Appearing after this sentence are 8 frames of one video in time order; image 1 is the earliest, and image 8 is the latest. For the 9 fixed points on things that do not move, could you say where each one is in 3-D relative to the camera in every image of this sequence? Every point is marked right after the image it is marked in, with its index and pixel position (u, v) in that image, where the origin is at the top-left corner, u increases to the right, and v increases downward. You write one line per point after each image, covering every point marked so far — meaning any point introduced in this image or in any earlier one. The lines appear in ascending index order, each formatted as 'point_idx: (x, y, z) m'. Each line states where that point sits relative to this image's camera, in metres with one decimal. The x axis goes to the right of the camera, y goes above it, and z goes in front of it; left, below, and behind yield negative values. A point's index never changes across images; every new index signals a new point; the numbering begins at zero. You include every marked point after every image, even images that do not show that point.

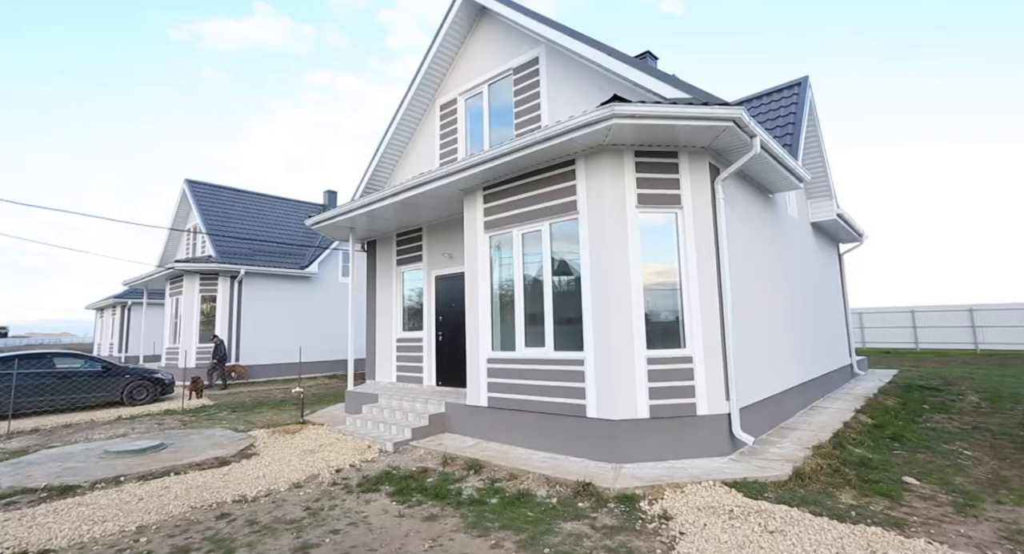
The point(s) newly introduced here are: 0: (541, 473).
0: (+0.3, -2.1, +5.0) m
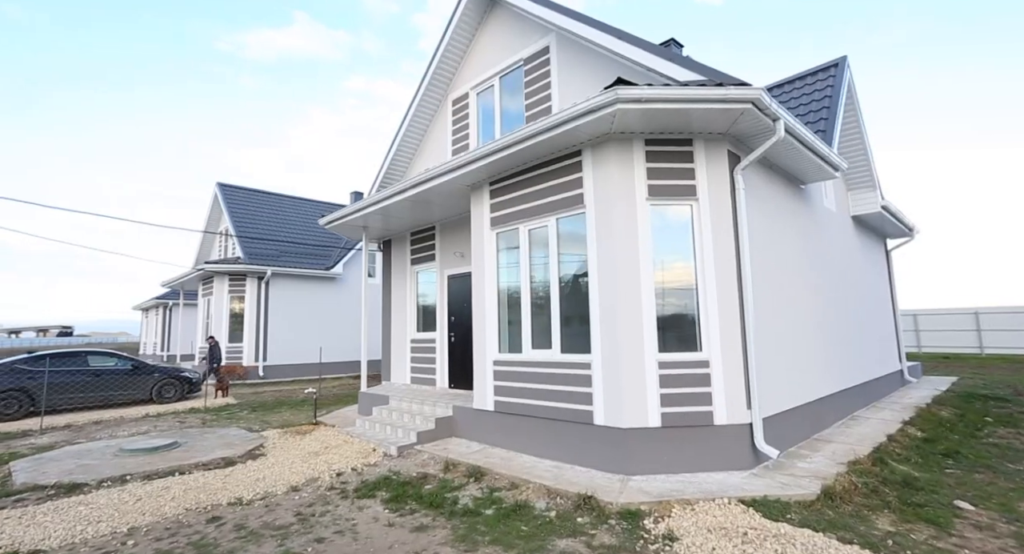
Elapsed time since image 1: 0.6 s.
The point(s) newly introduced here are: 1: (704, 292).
0: (+0.3, -2.0, +4.7) m
1: (+2.0, -0.2, +5.0) m
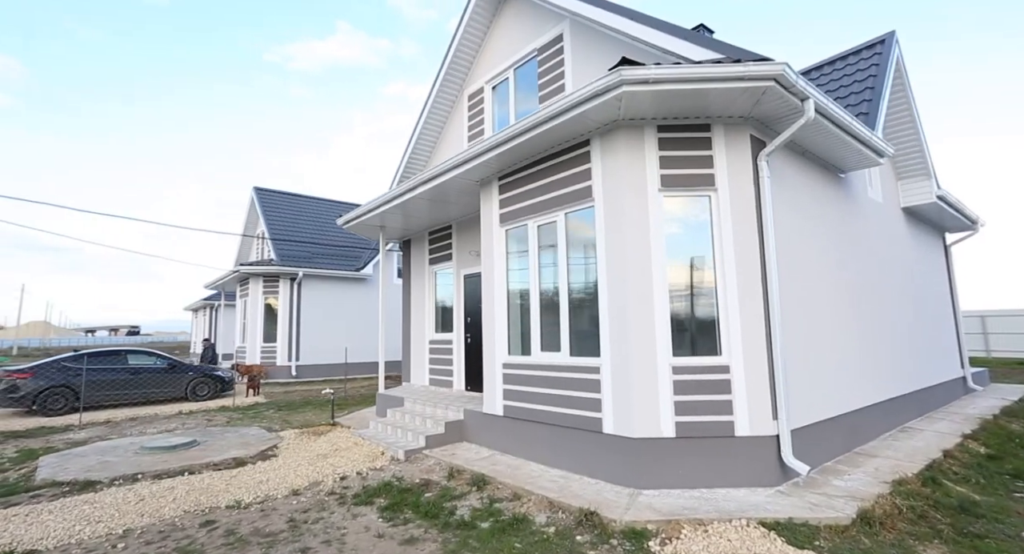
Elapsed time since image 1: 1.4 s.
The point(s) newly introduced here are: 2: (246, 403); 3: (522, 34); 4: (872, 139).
0: (+0.3, -2.0, +4.4) m
1: (+2.1, -0.1, +4.6) m
2: (-6.3, -3.0, +11.2) m
3: (+0.2, +3.9, +7.7) m
4: (+4.1, +1.6, +5.4) m
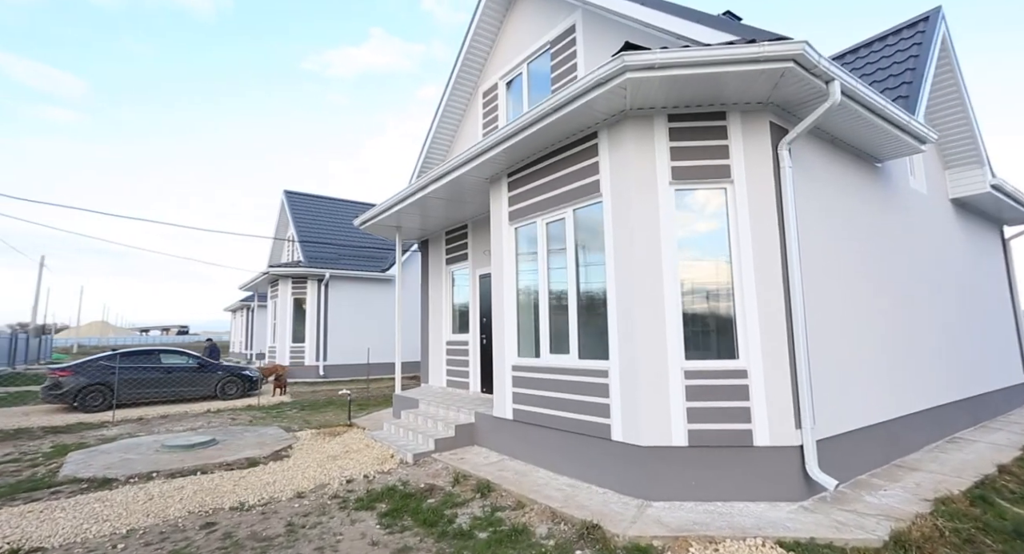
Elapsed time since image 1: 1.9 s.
0: (+0.3, -2.0, +4.2) m
1: (+2.1, -0.1, +4.3) m
2: (-5.8, -3.0, +11.4) m
3: (+0.4, +3.9, +7.5) m
4: (+4.2, +1.6, +5.0) m
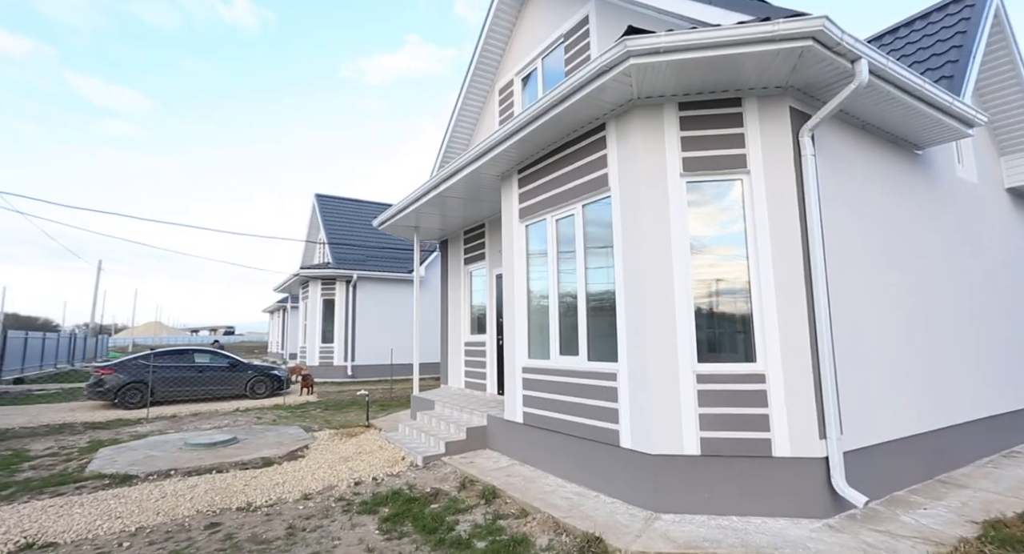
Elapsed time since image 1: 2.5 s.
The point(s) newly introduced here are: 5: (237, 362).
0: (+0.3, -2.0, +4.0) m
1: (+2.1, -0.1, +4.0) m
2: (-5.2, -3.0, +11.6) m
3: (+0.6, +3.9, +7.3) m
4: (+4.2, +1.6, +4.5) m
5: (-7.2, -2.2, +12.4) m
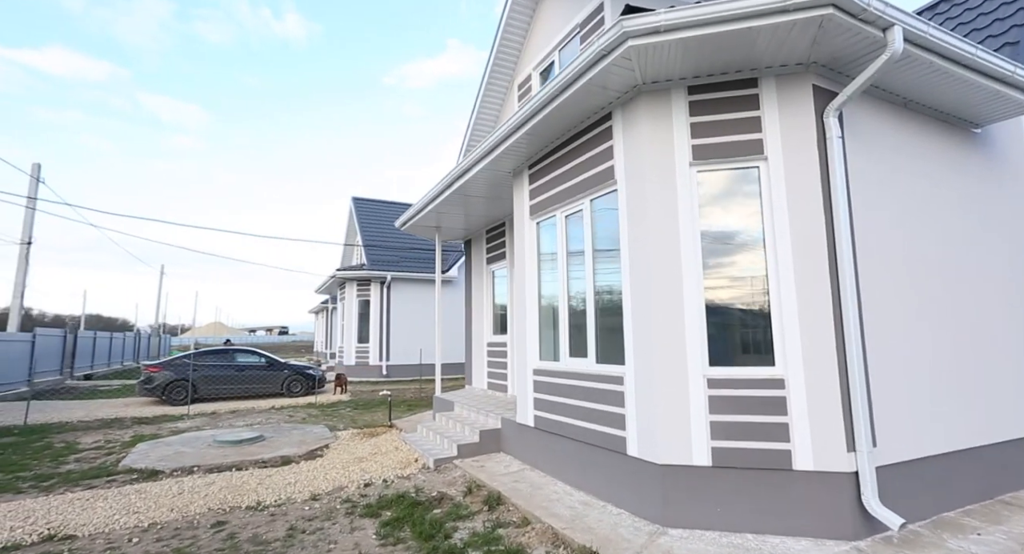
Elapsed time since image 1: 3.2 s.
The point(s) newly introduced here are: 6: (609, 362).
0: (+0.3, -2.0, +3.8) m
1: (+2.0, -0.1, +3.6) m
2: (-4.5, -3.1, +11.9) m
3: (+0.8, +4.0, +7.0) m
4: (+4.2, +1.7, +4.0) m
5: (-6.5, -2.3, +12.8) m
6: (+0.9, -0.8, +4.4) m
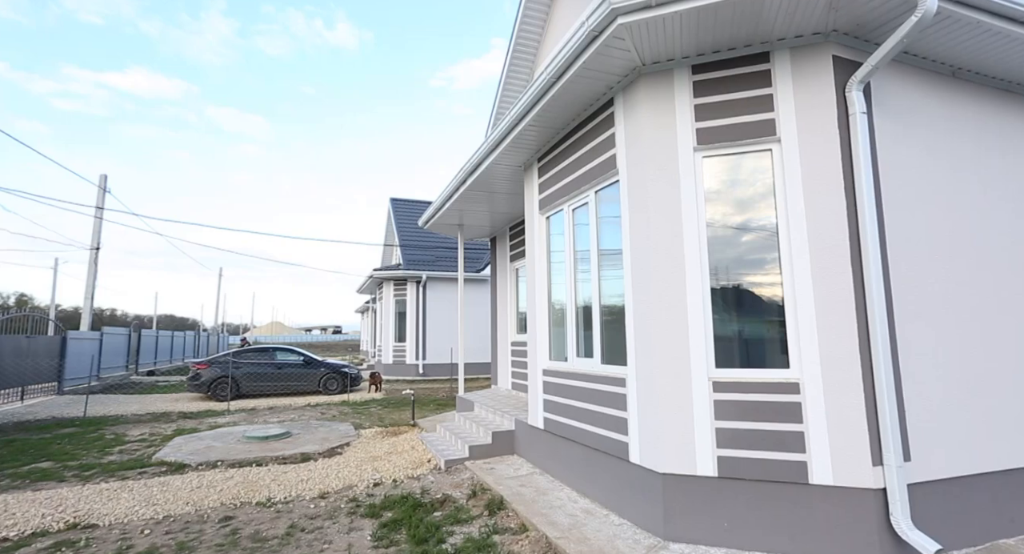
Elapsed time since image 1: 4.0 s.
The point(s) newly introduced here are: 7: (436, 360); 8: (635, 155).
0: (+0.3, -1.9, +3.6) m
1: (+1.9, 0.0, +3.3) m
2: (-3.8, -3.1, +12.1) m
3: (+1.0, +4.0, +6.8) m
4: (+4.1, +1.8, +3.4) m
5: (-5.6, -2.3, +13.2) m
6: (+0.9, -0.7, +4.2) m
7: (-2.8, -3.0, +17.5) m
8: (+1.0, +1.0, +3.8) m
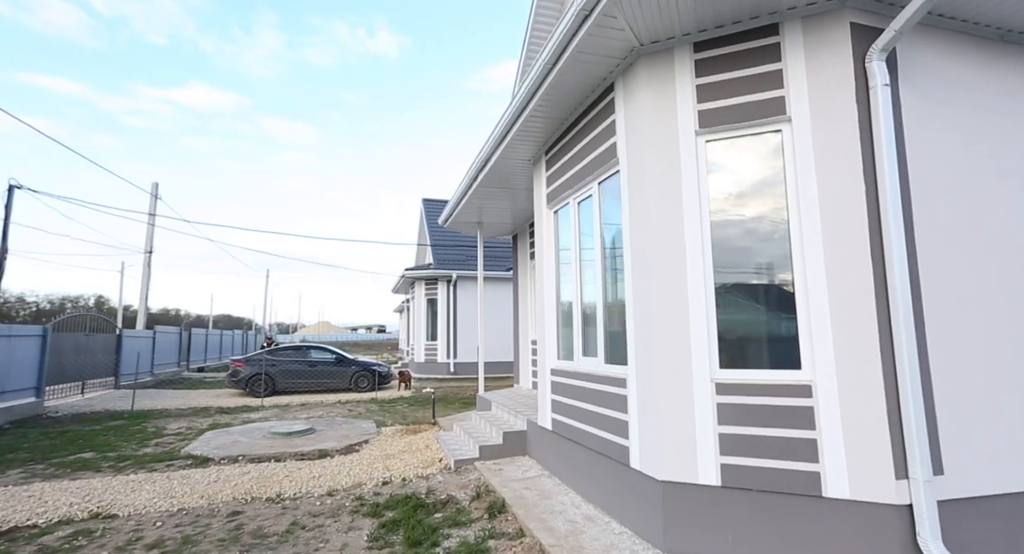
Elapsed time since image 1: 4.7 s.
0: (+0.2, -1.9, +3.5) m
1: (+1.9, +0.1, +3.0) m
2: (-3.1, -3.1, +12.2) m
3: (+1.1, +4.0, +6.6) m
4: (+4.0, +1.8, +2.9) m
5: (-4.8, -2.3, +13.5) m
6: (+0.9, -0.7, +3.9) m
7: (-1.7, -3.0, +17.6) m
8: (+1.0, +1.0, +3.6) m
